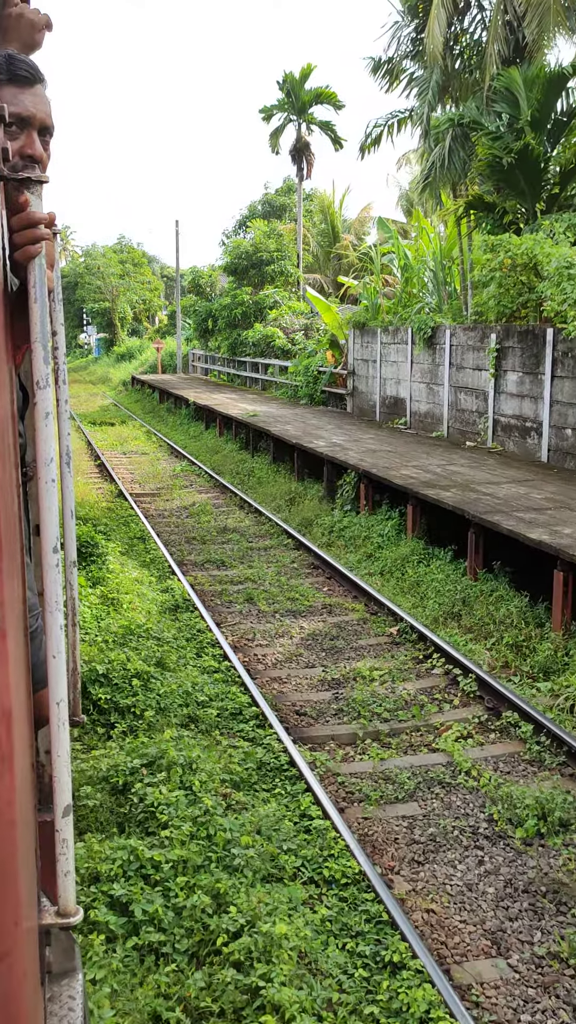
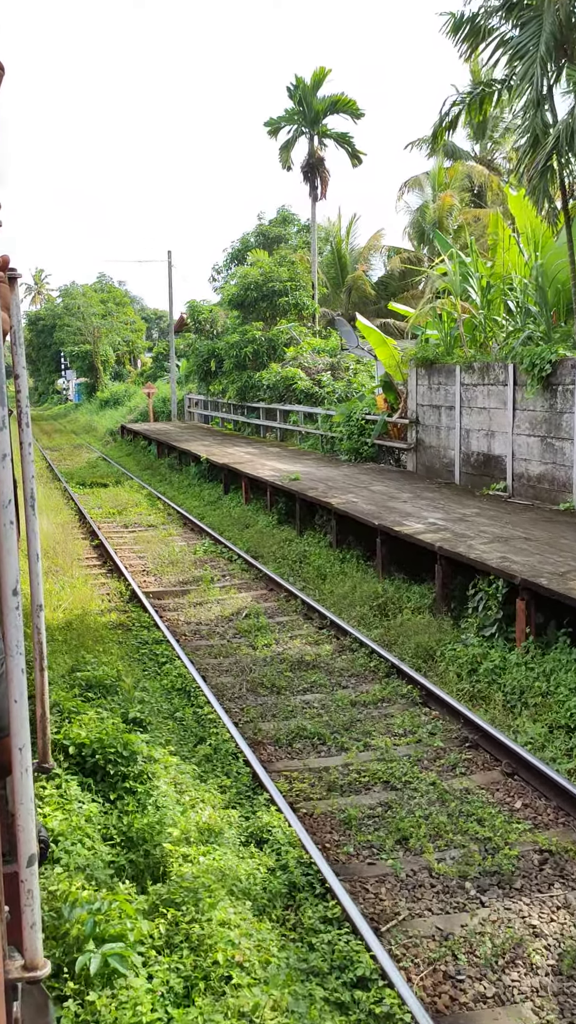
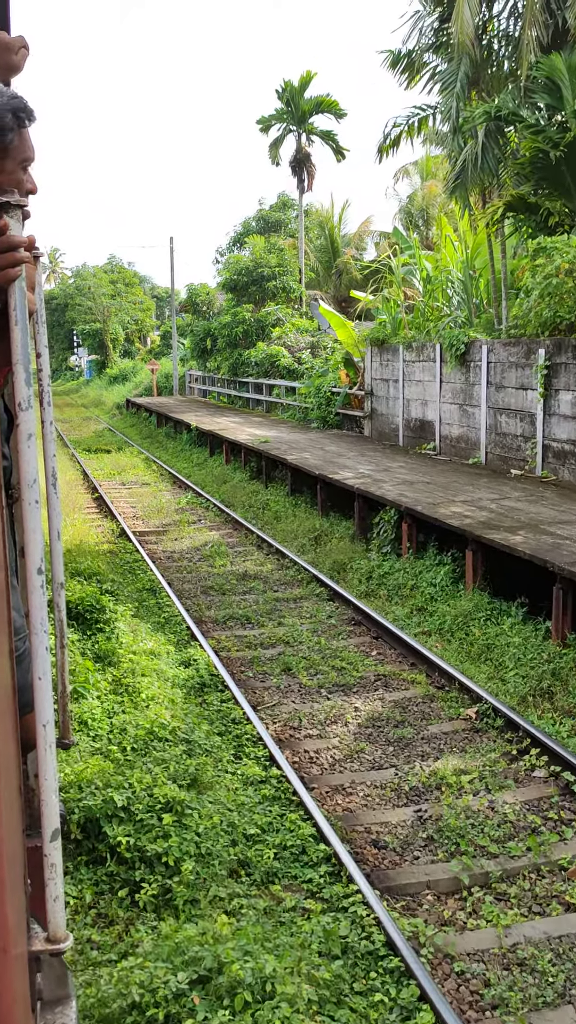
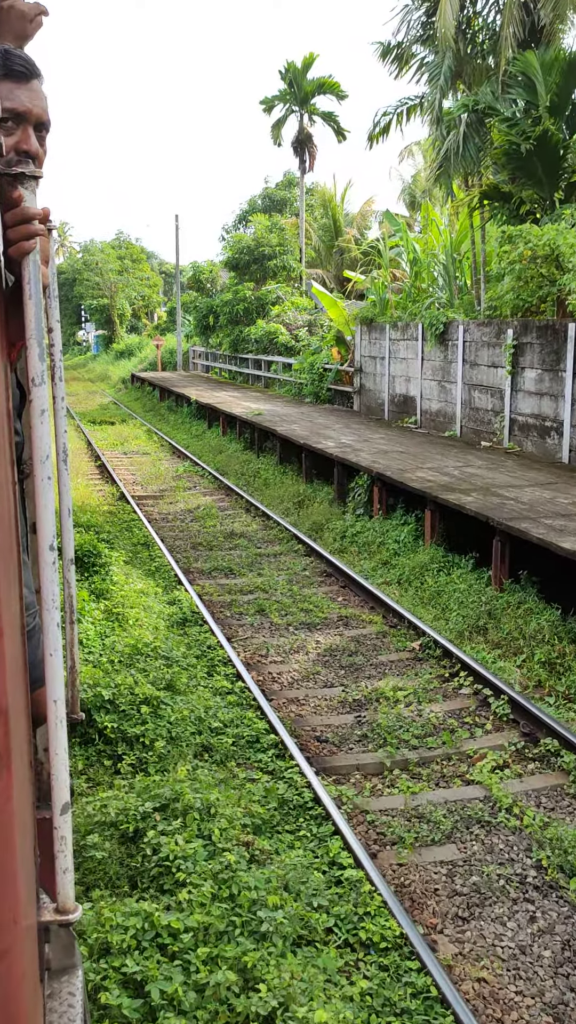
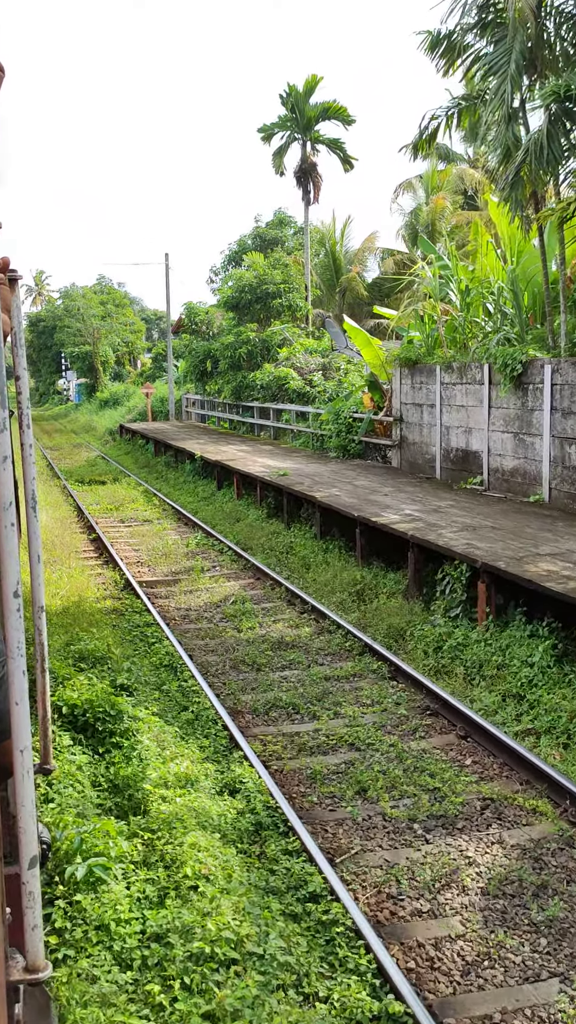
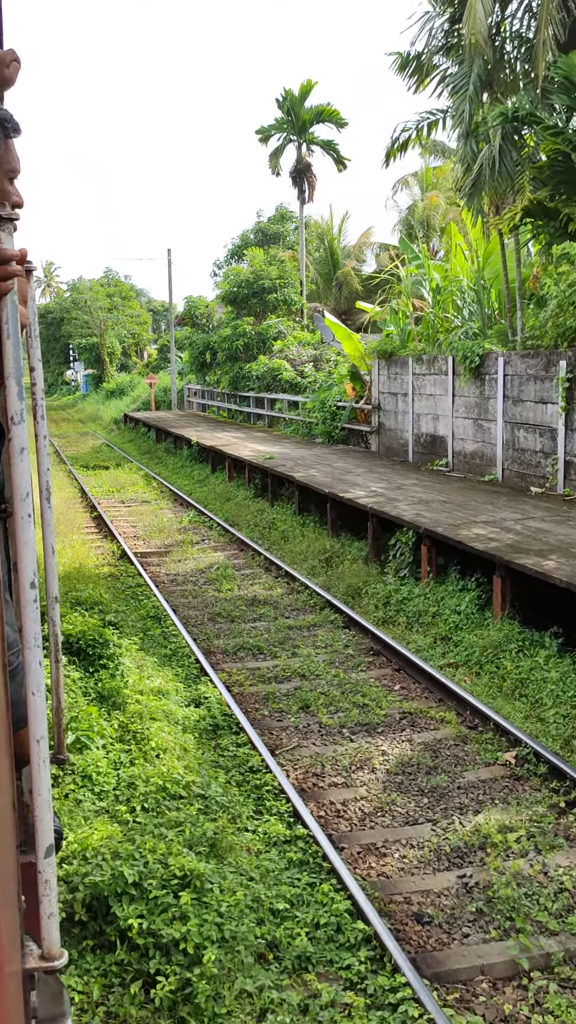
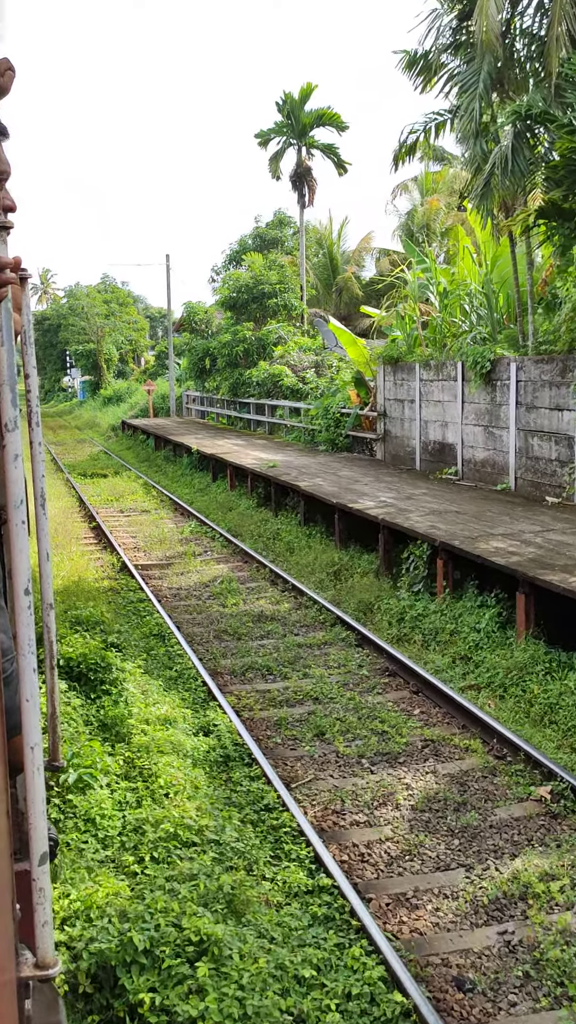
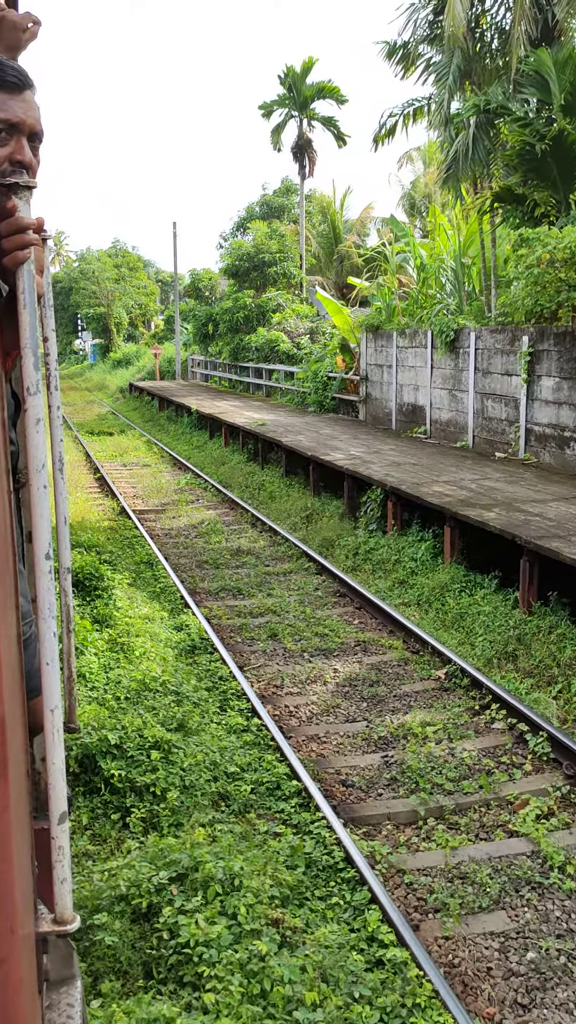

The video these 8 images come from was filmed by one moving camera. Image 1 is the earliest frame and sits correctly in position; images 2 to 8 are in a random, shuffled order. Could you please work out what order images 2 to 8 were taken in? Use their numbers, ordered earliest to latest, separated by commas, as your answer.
4, 8, 3, 6, 7, 5, 2
